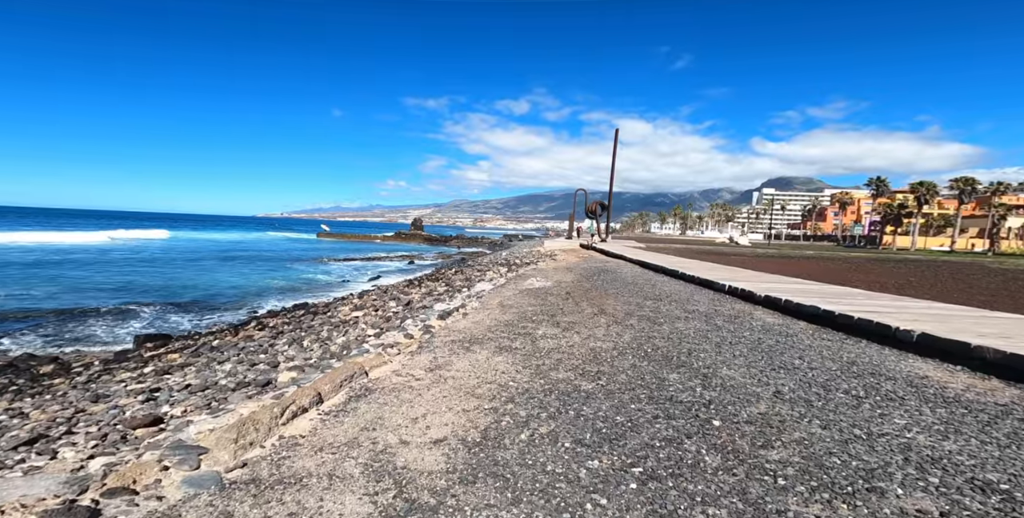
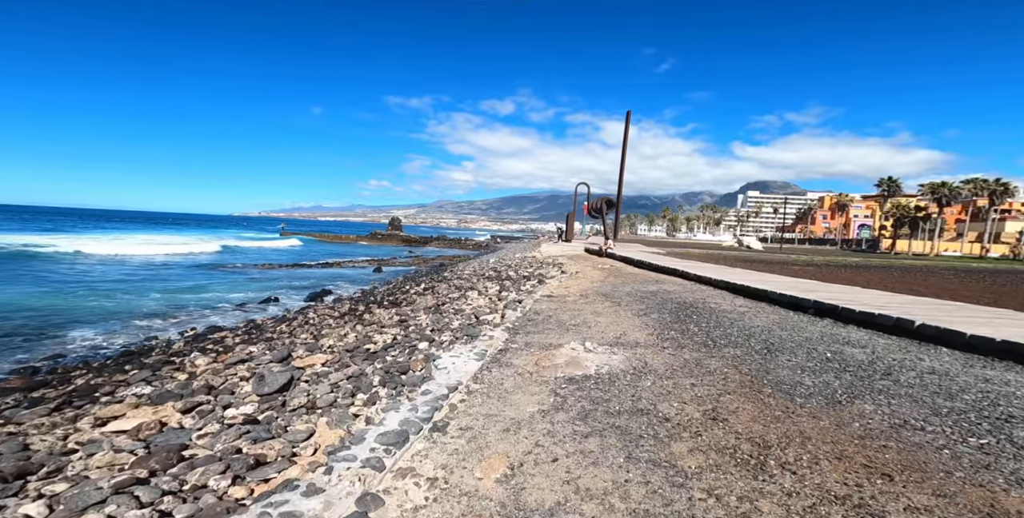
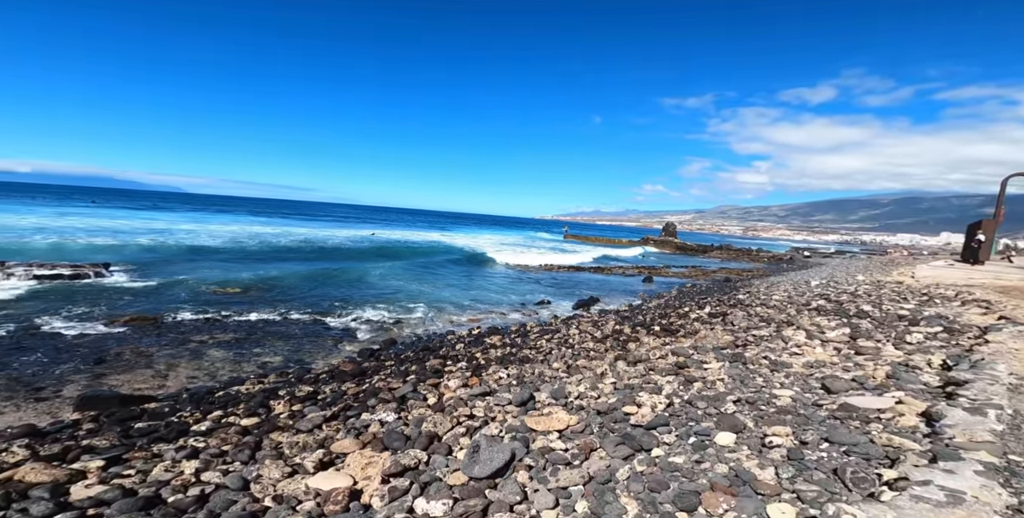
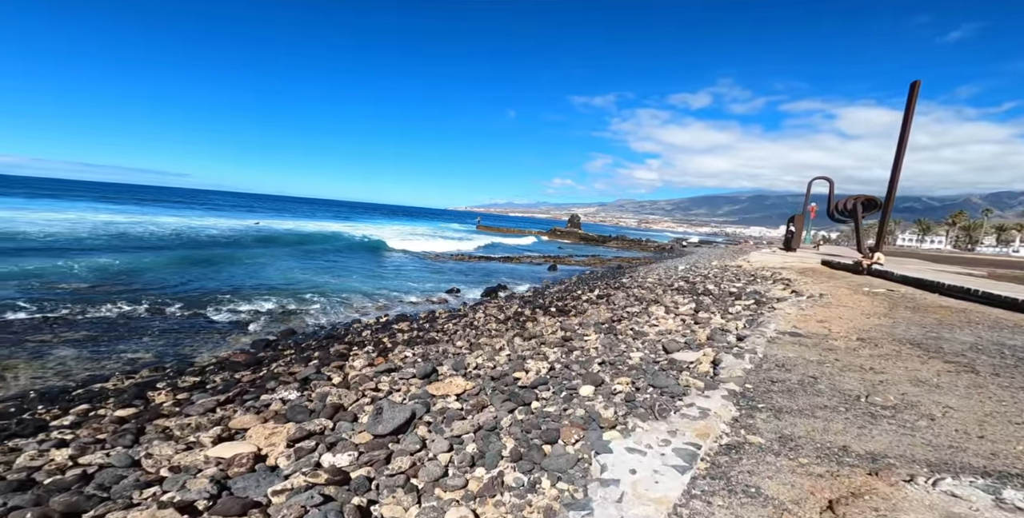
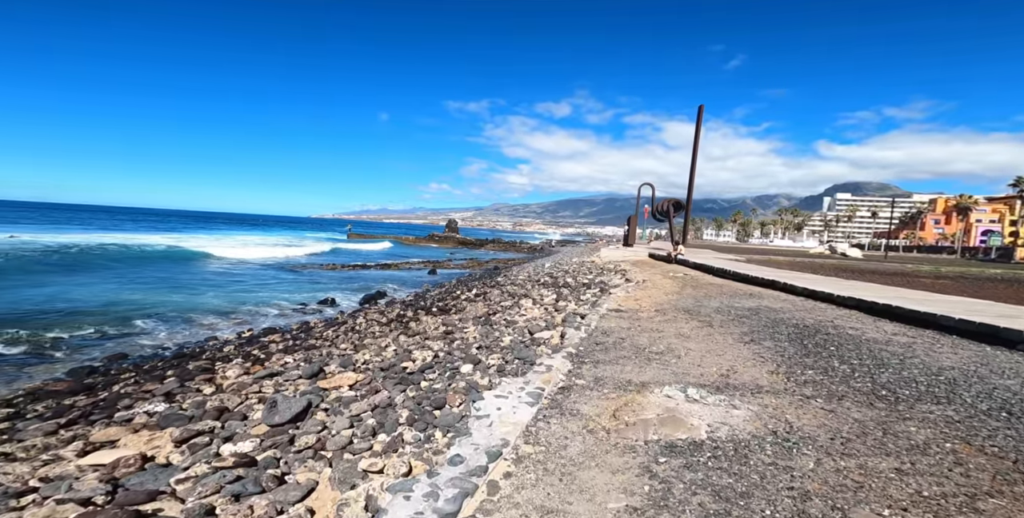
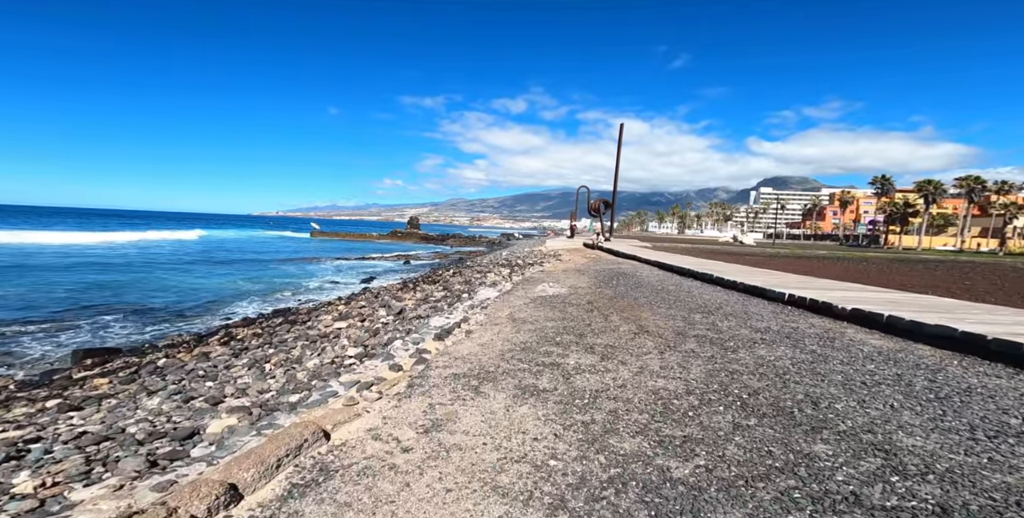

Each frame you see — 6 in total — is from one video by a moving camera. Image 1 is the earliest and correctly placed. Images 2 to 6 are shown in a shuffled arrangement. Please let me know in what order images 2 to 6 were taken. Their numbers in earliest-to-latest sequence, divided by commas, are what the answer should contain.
6, 2, 5, 4, 3
